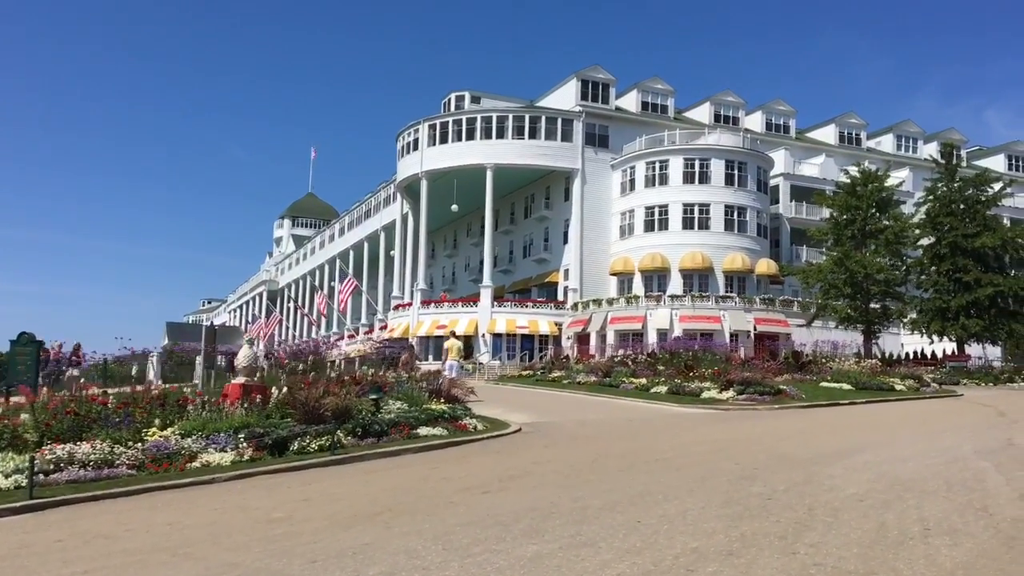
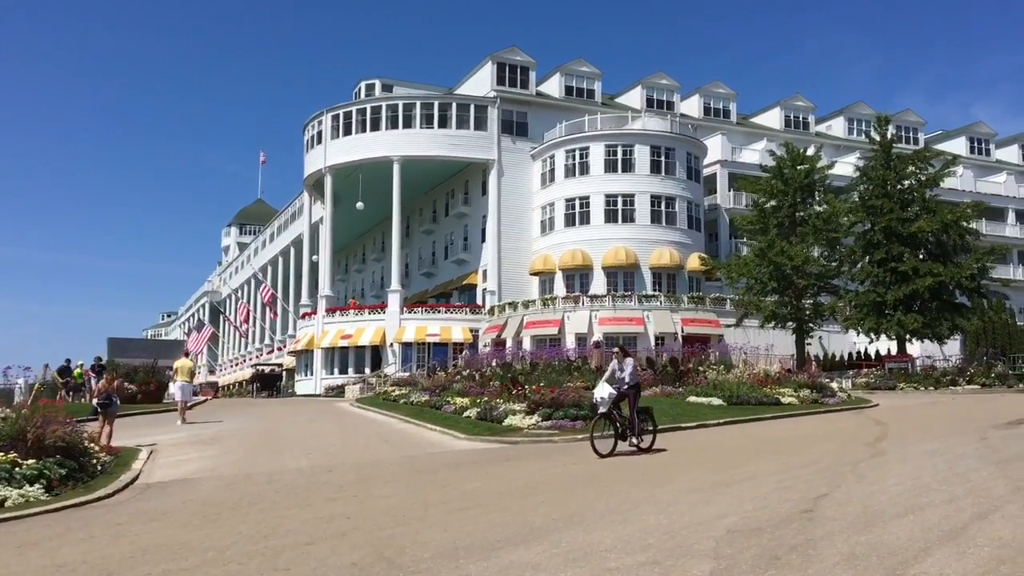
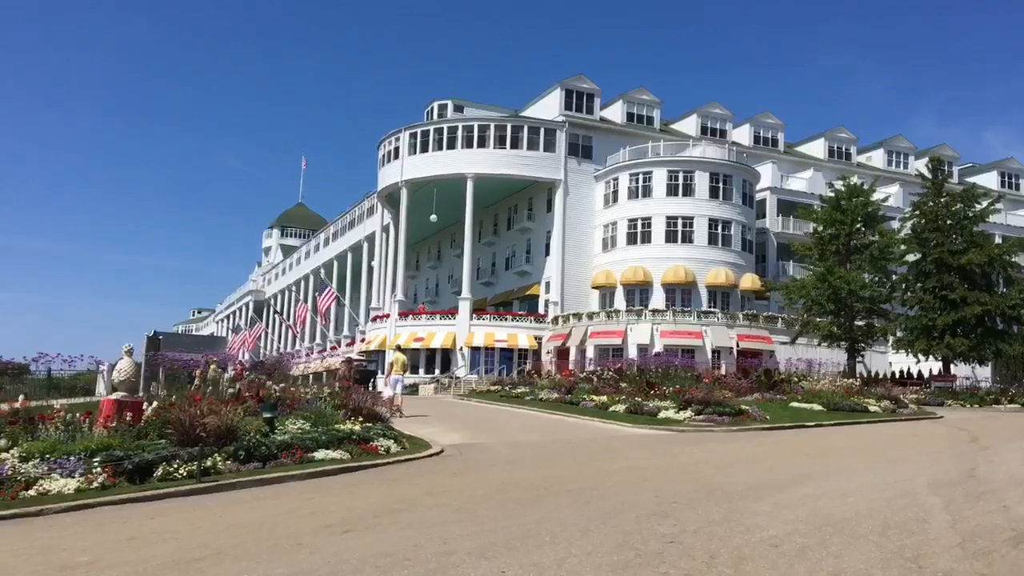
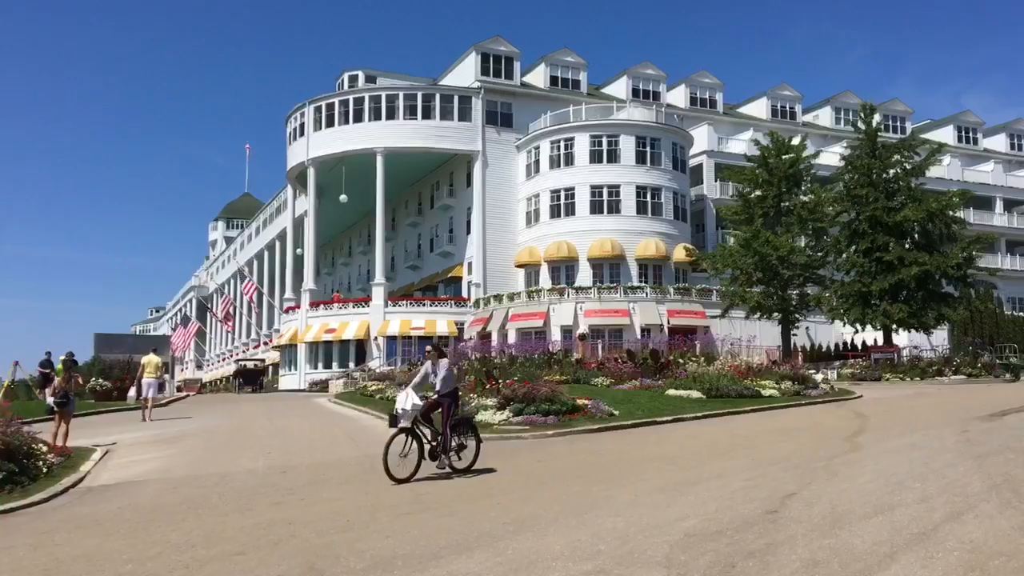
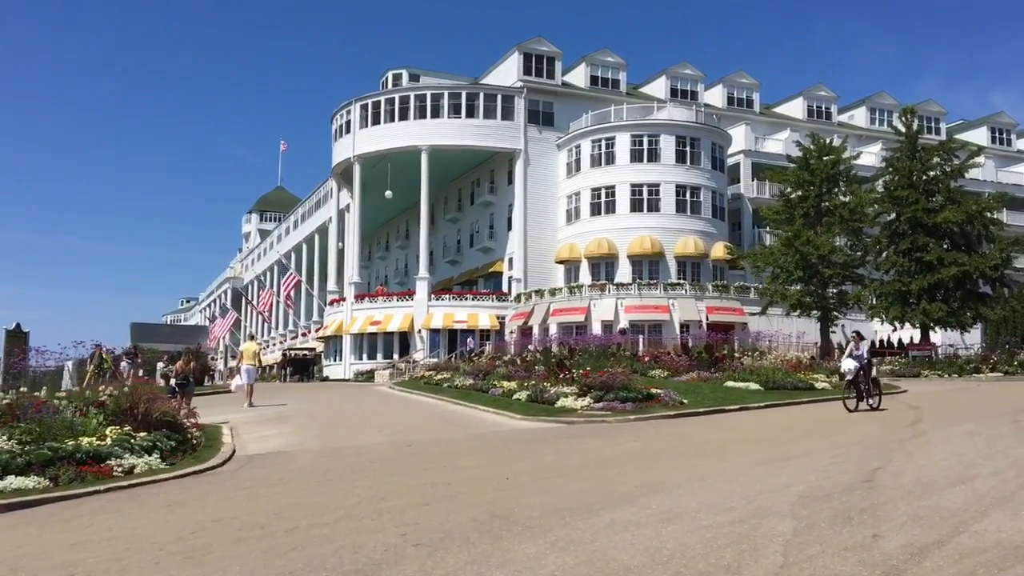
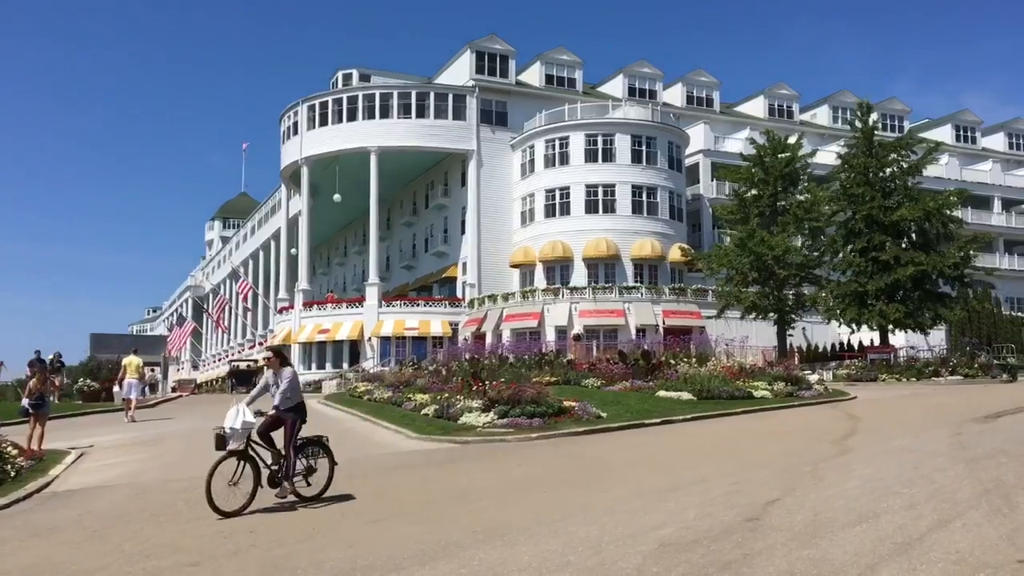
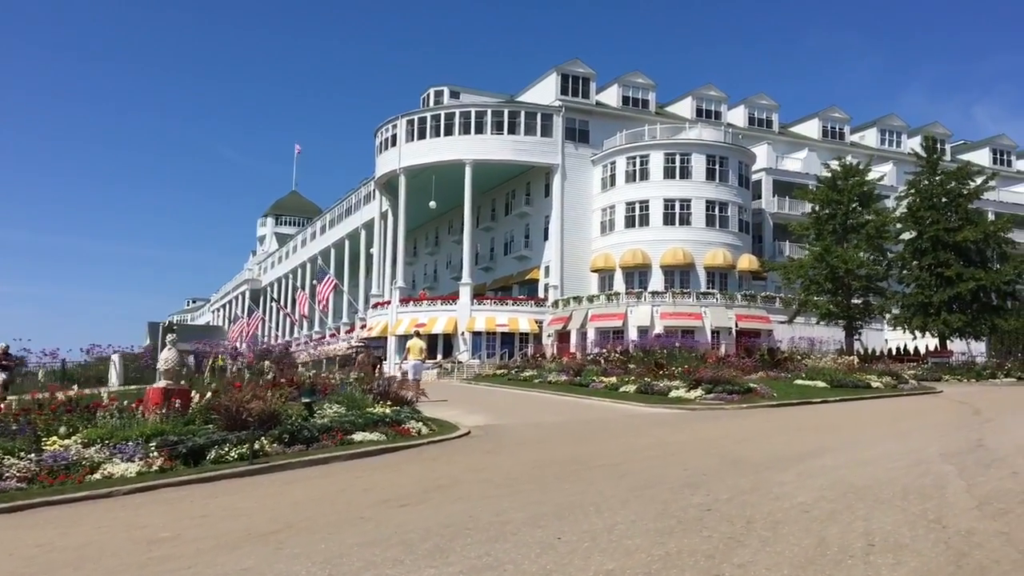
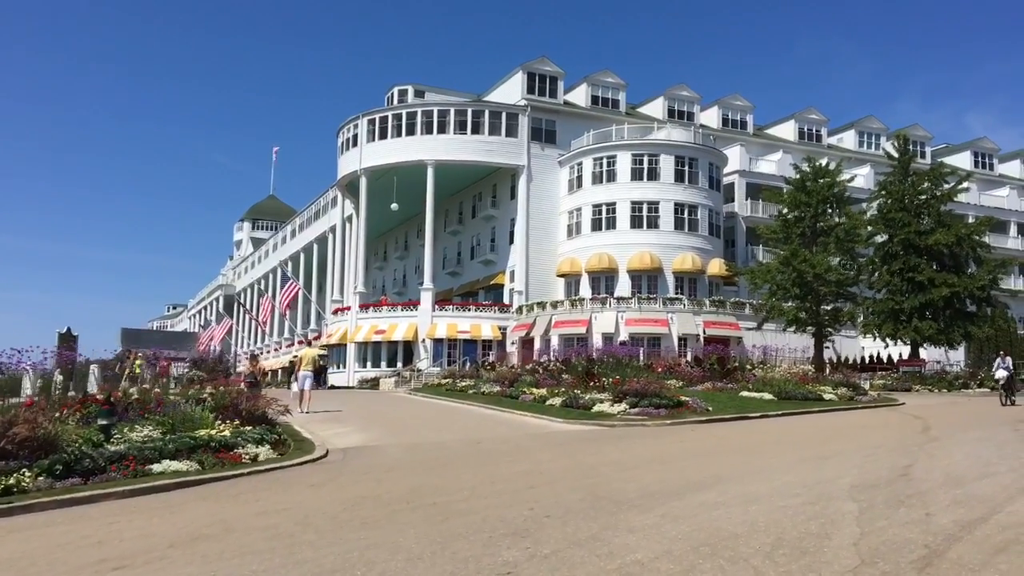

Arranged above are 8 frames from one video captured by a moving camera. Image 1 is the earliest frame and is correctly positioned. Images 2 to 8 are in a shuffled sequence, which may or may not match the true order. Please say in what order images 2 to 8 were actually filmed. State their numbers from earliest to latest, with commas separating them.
7, 3, 8, 5, 2, 4, 6
